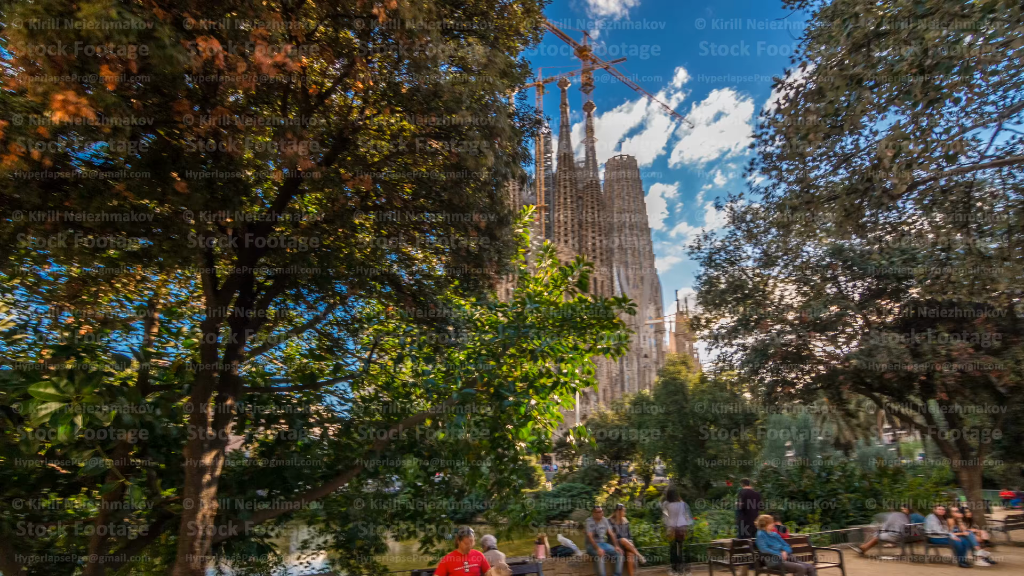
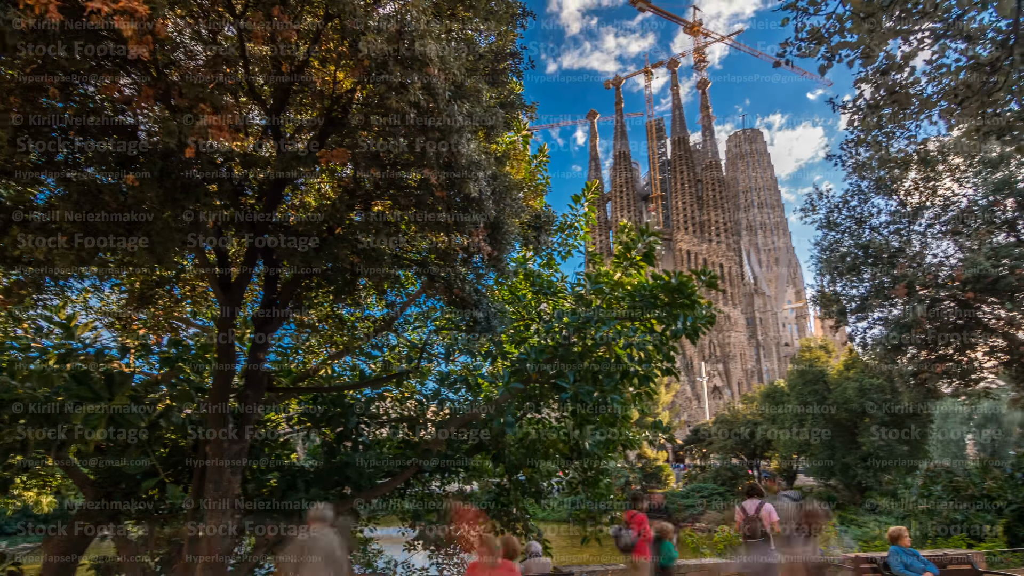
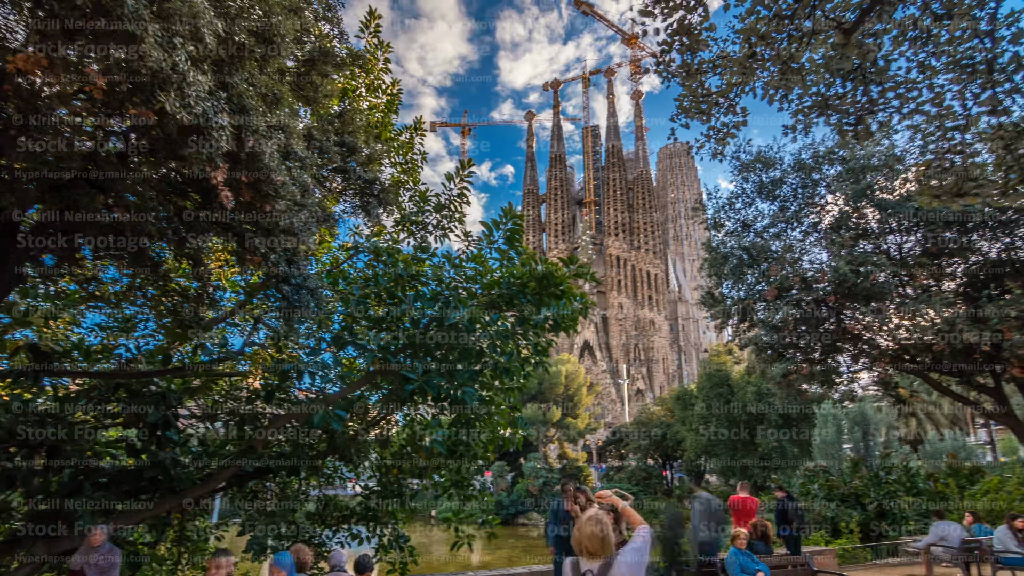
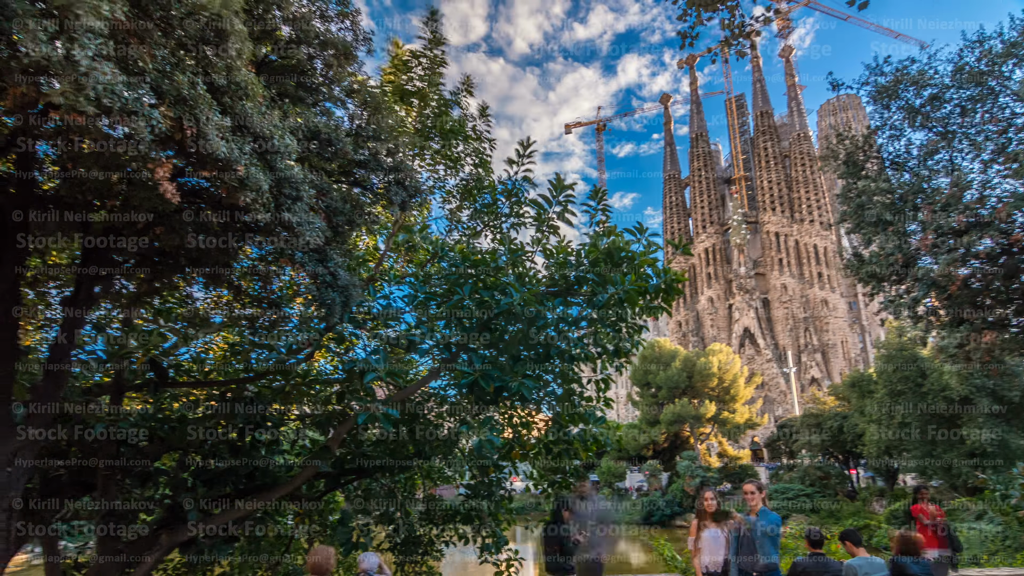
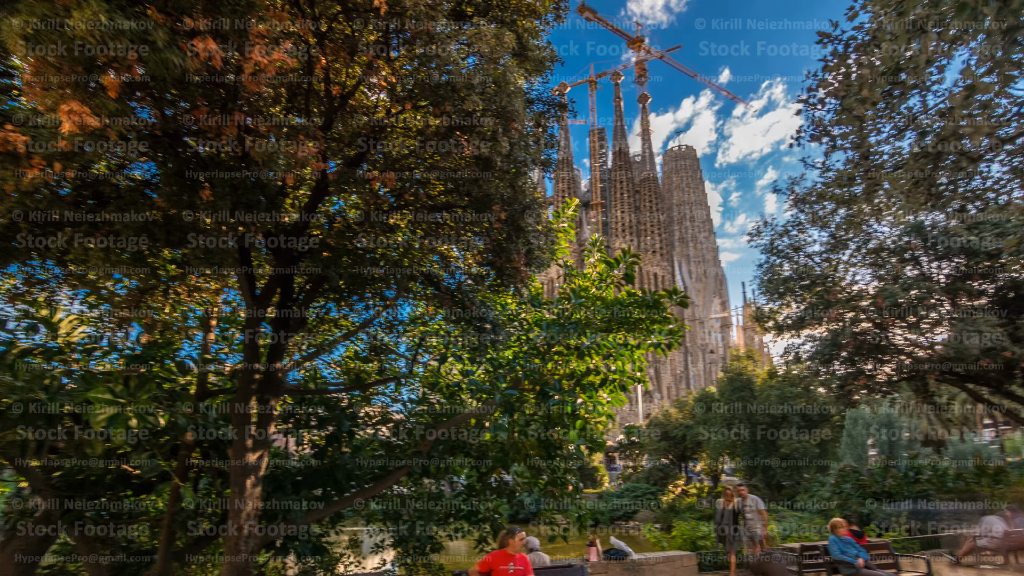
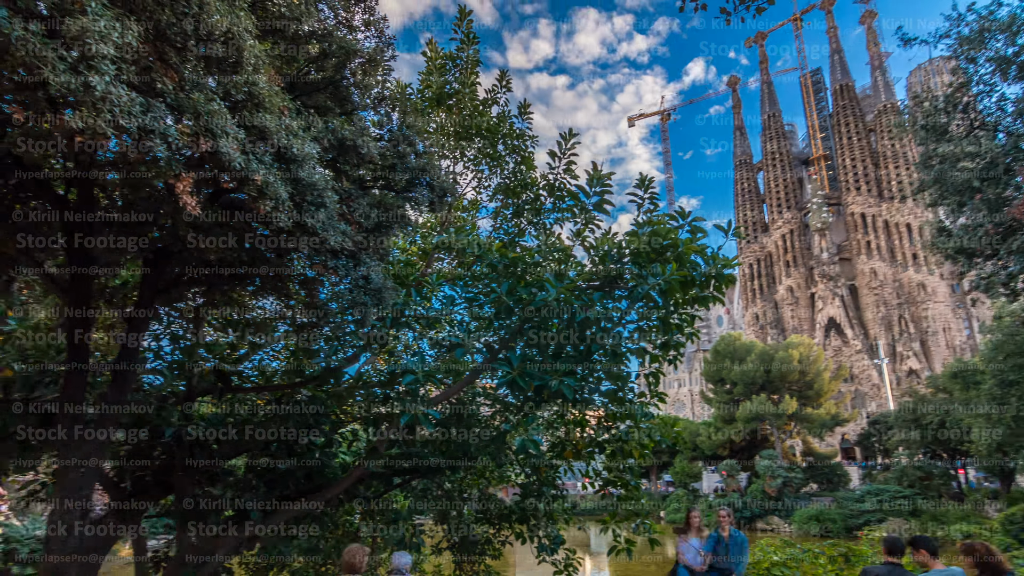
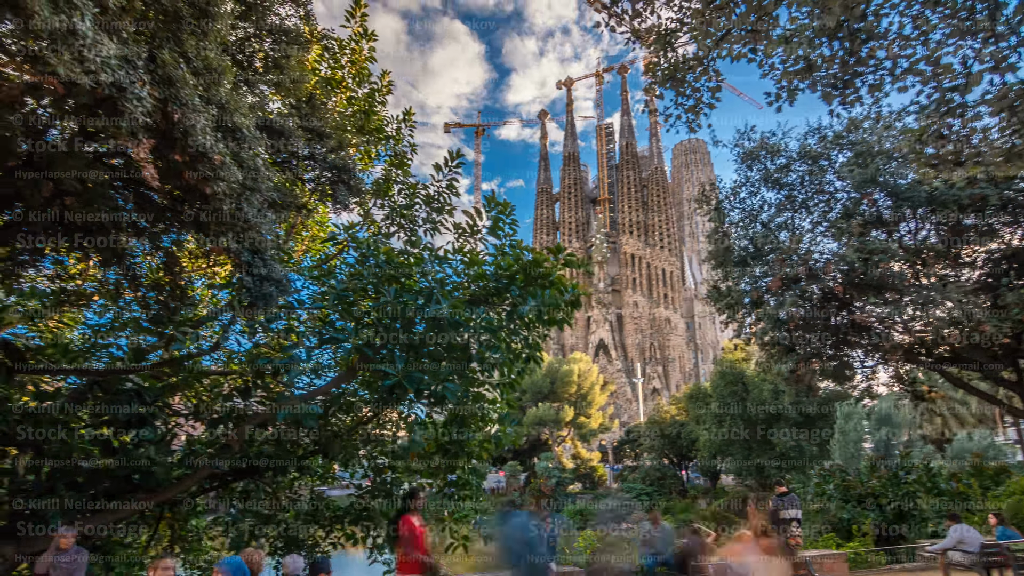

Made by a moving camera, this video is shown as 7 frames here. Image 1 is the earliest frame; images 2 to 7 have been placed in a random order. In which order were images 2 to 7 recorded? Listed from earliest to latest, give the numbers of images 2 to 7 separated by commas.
5, 2, 3, 7, 4, 6
